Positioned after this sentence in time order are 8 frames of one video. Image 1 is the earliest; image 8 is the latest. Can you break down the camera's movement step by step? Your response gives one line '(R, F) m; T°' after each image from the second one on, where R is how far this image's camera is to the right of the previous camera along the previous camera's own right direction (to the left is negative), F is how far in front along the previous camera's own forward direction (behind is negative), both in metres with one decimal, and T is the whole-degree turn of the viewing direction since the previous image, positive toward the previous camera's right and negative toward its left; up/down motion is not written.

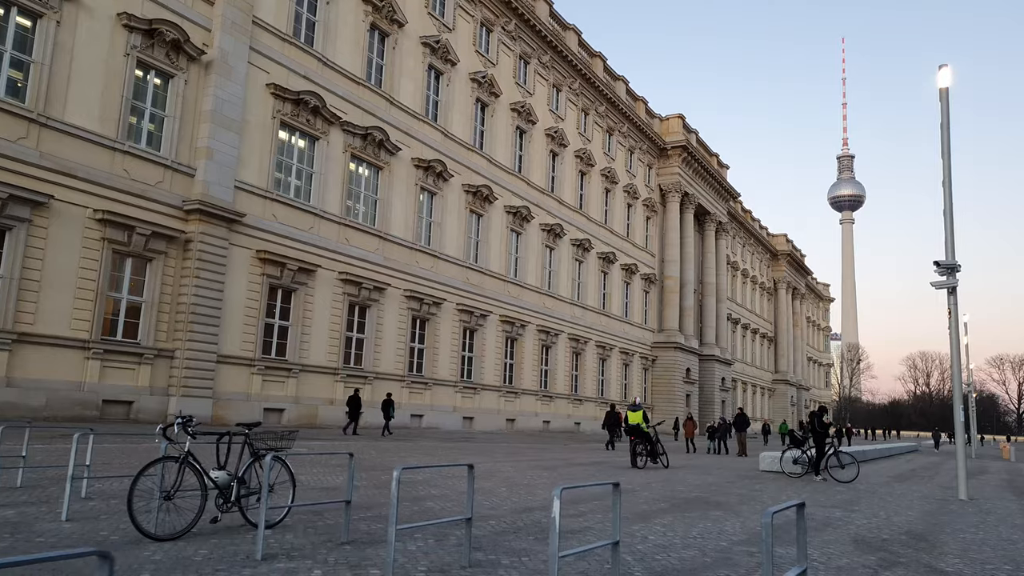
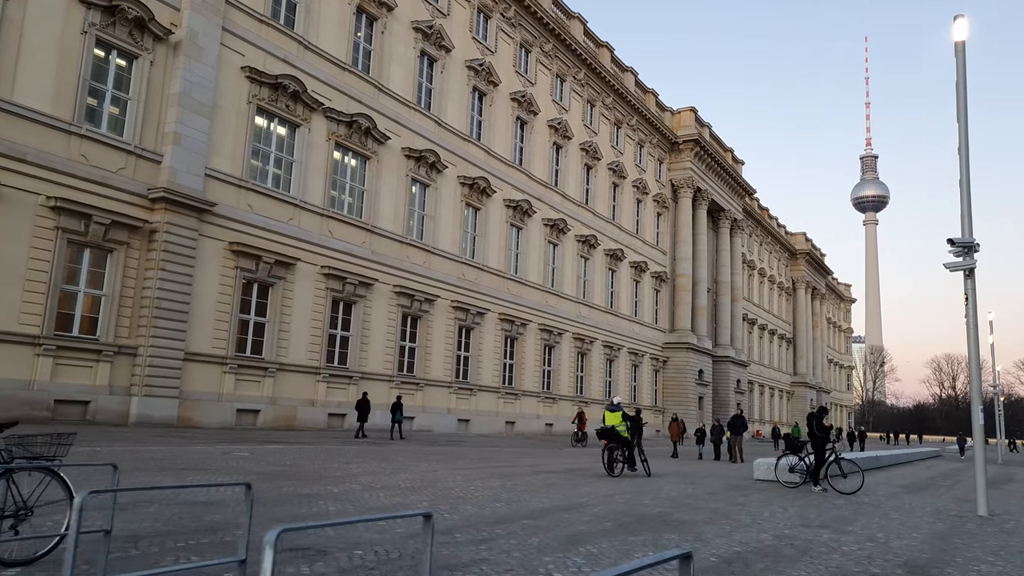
(+0.9, +1.5) m; -1°
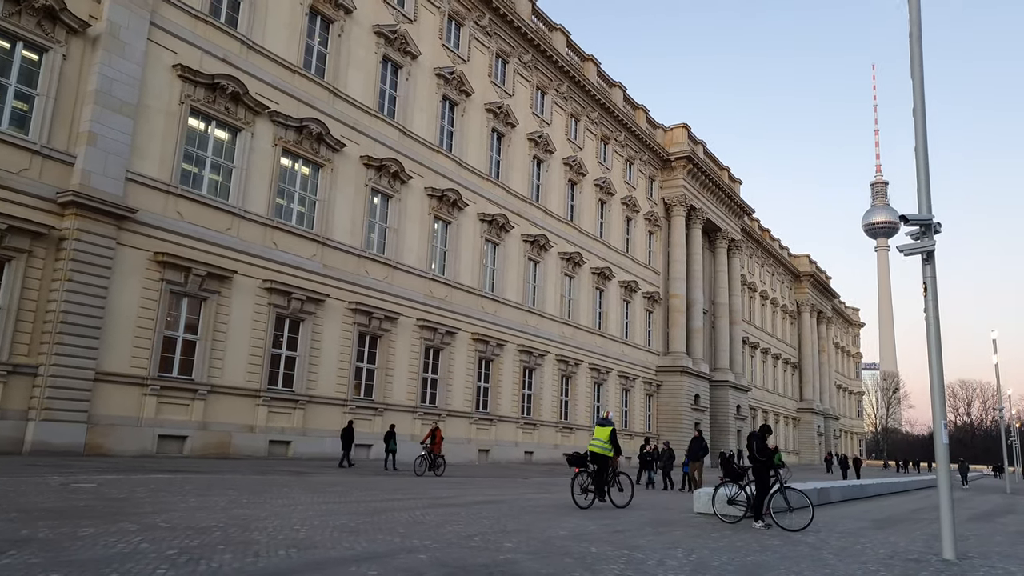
(+1.7, +2.0) m; -1°
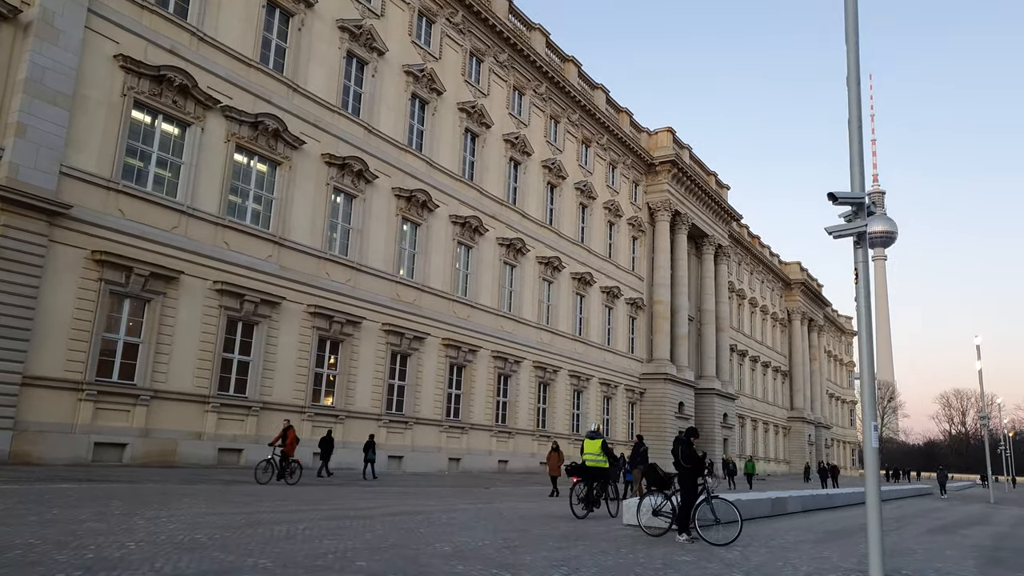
(+1.1, +0.9) m; 0°
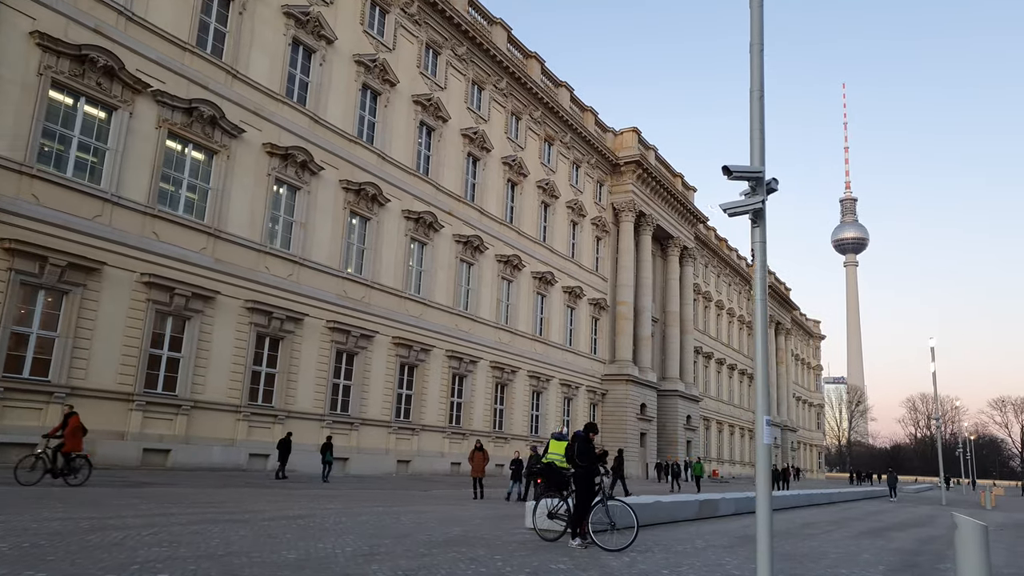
(+1.0, +0.8) m; +2°
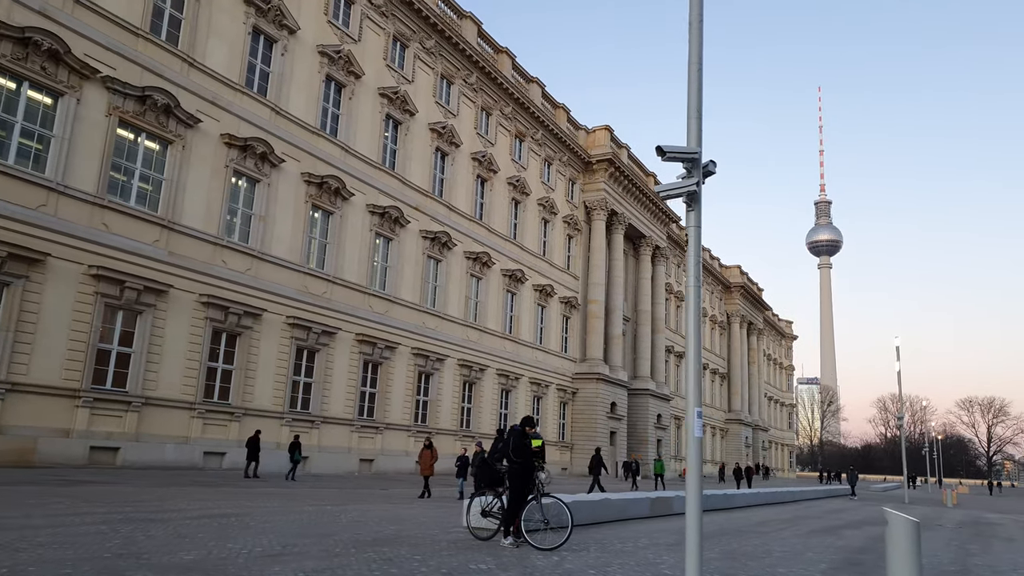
(+0.4, +0.4) m; +2°
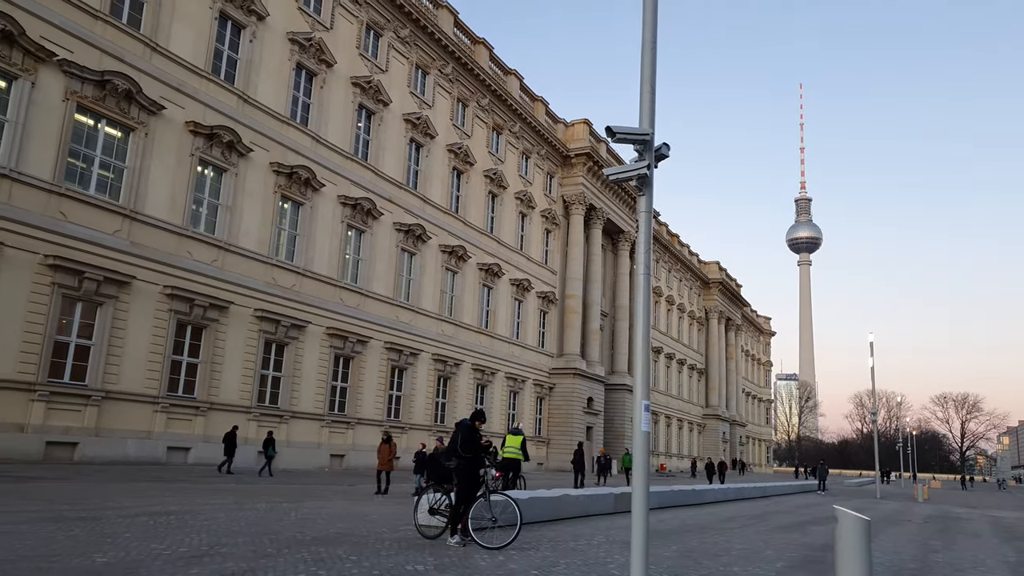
(+0.3, +0.4) m; +1°
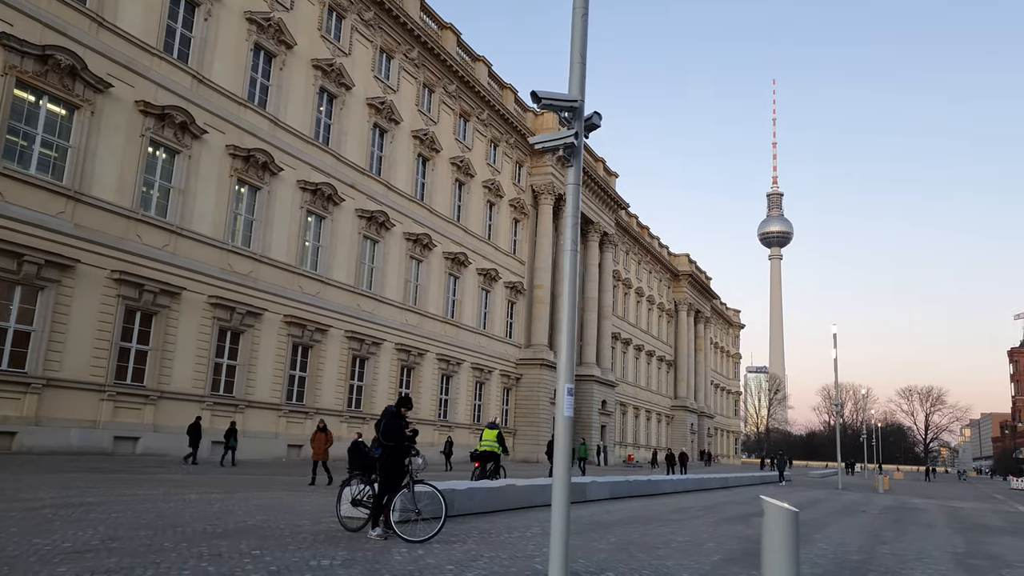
(+0.4, +0.5) m; +2°
